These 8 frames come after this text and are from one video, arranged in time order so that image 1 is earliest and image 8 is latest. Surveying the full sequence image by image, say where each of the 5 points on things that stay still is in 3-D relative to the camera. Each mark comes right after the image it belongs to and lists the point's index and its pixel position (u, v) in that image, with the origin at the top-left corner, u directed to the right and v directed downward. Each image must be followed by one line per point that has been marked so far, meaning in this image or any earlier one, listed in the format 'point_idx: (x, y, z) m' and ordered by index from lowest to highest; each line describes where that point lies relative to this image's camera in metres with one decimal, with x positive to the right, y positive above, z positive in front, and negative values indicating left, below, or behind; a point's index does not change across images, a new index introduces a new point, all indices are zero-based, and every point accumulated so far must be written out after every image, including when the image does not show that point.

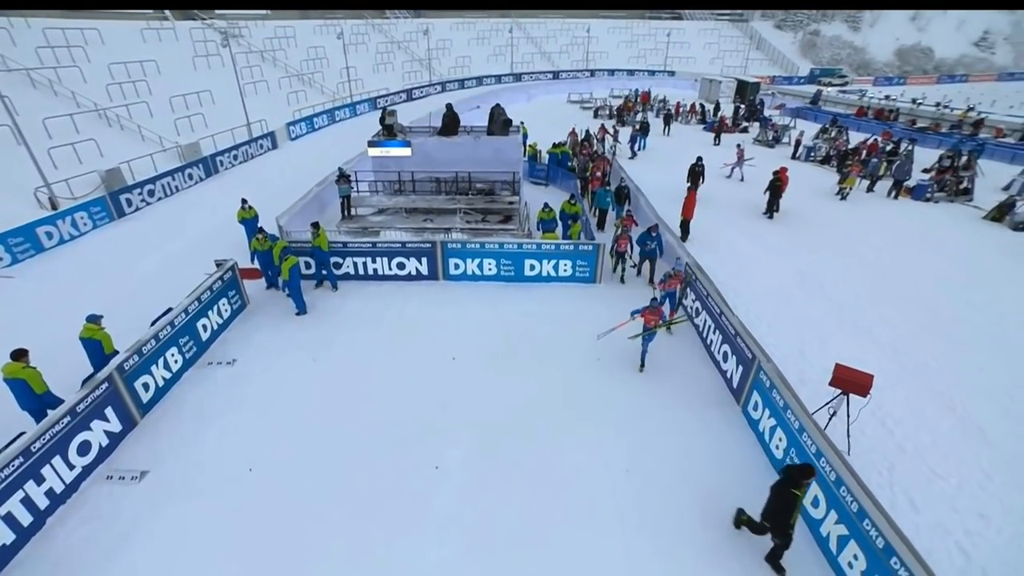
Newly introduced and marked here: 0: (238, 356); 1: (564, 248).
0: (-5.0, -1.2, +9.1) m
1: (+1.3, +1.0, +11.7) m
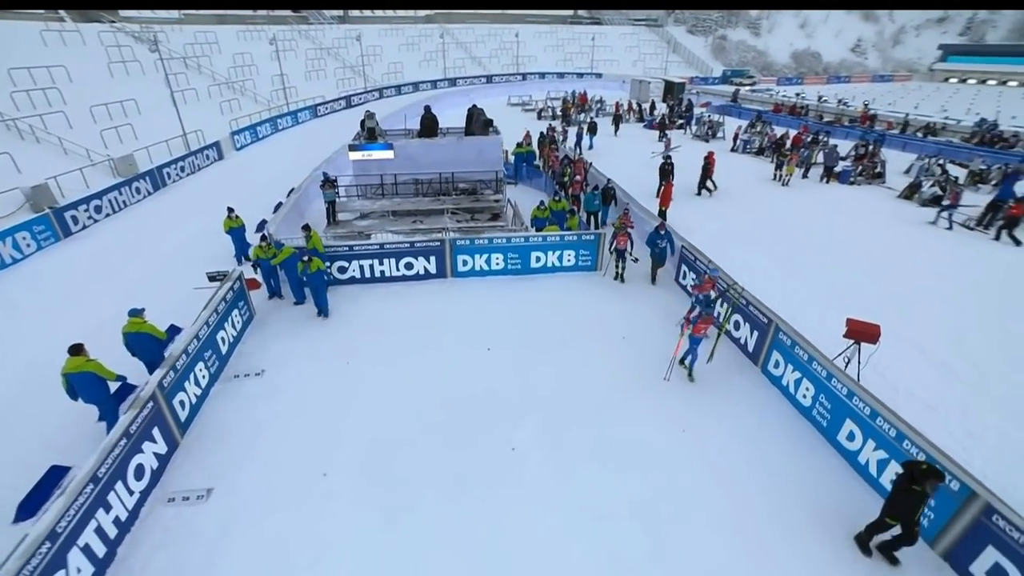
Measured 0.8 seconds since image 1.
0: (-4.3, -1.4, +8.8) m
1: (+1.4, +1.3, +12.2) m
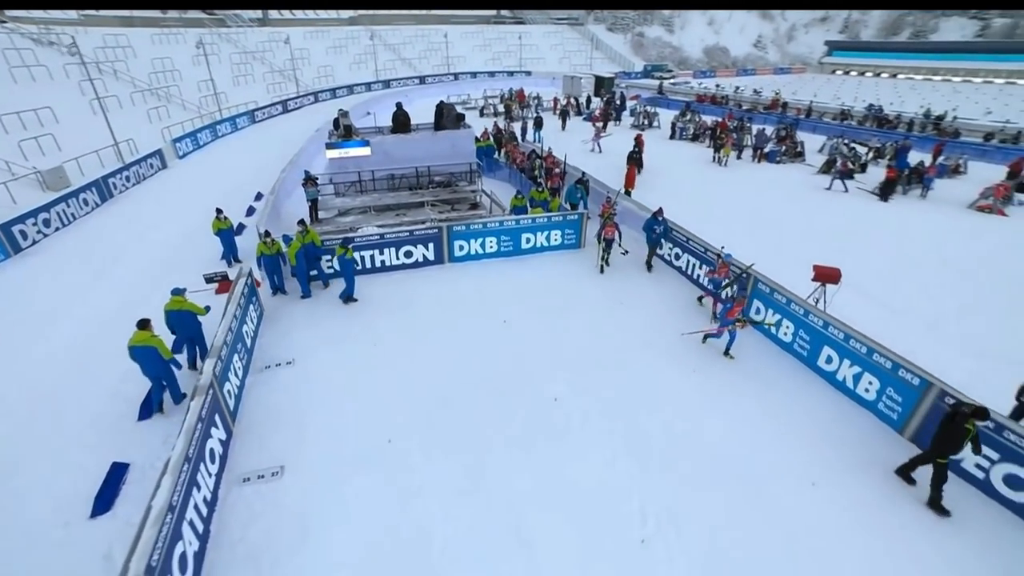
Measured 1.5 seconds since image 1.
0: (-3.9, -1.2, +9.0) m
1: (+1.1, +1.8, +13.1) m
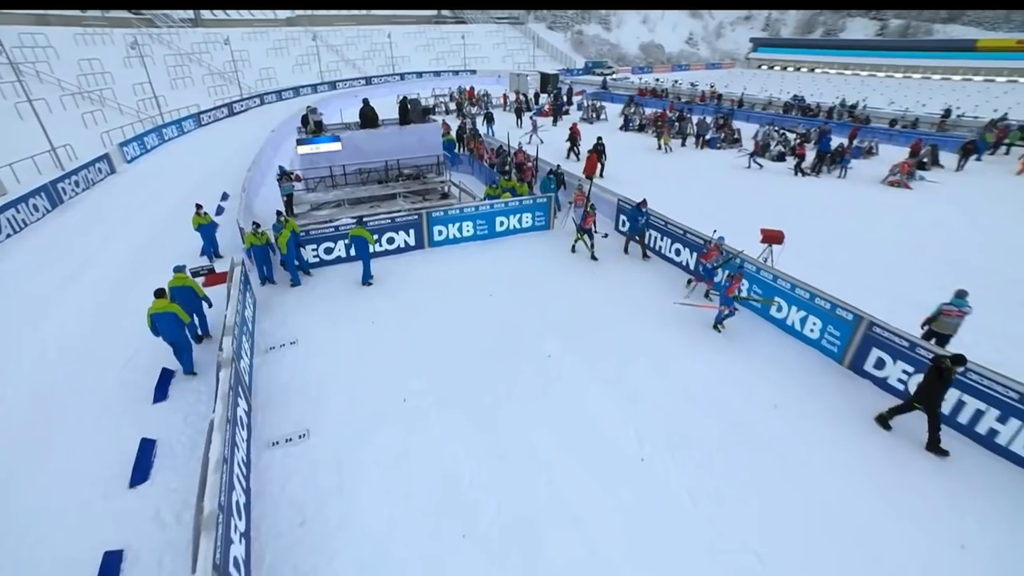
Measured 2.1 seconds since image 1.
0: (-4.1, -0.9, +9.4) m
1: (+0.4, +2.4, +13.9) m
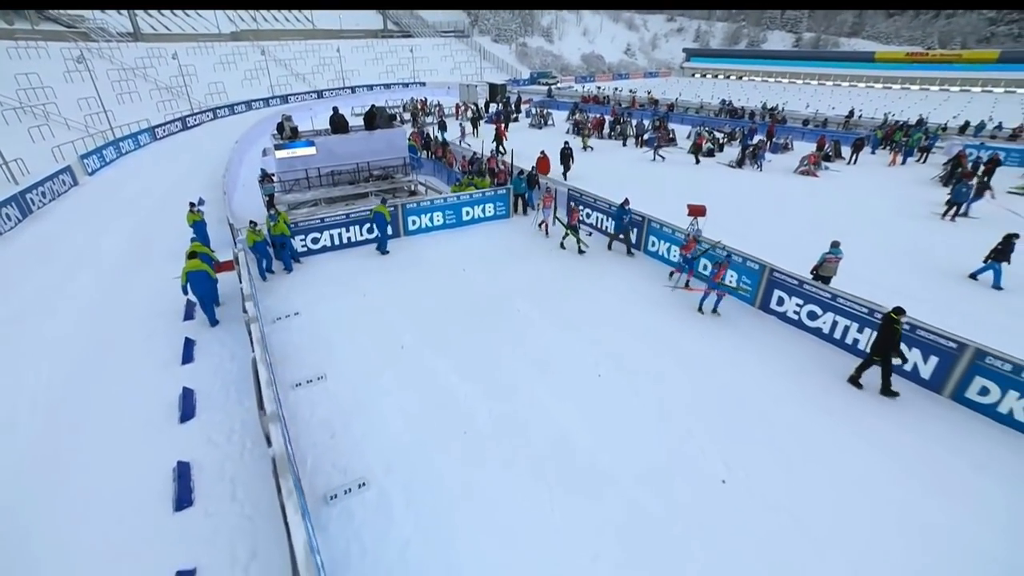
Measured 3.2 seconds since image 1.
0: (-4.6, -0.5, +10.7) m
1: (-0.8, +3.0, +15.7) m
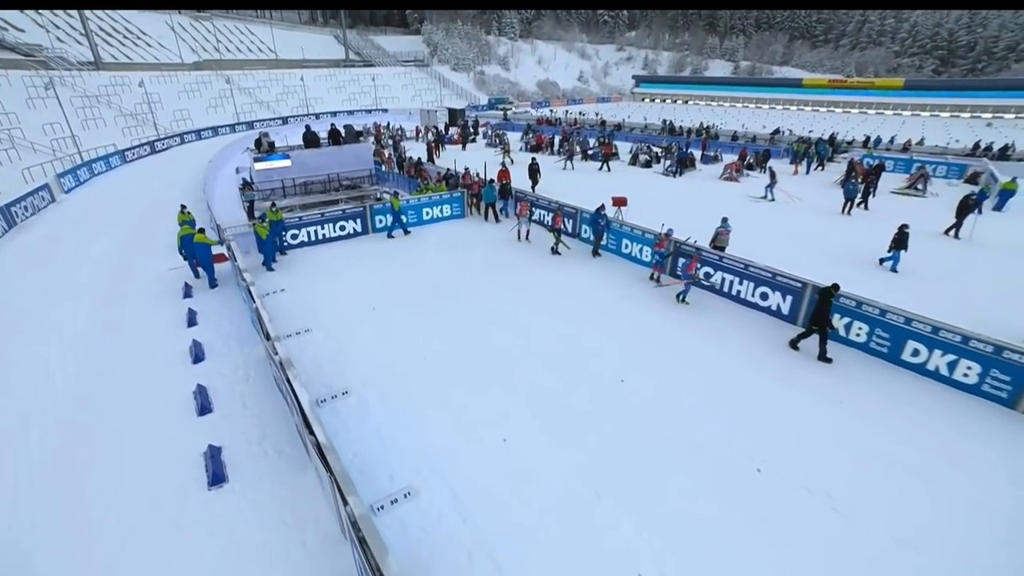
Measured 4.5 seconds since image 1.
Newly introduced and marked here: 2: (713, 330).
0: (-5.8, 0.0, +12.6) m
1: (-2.4, +3.3, +18.0) m
2: (+4.6, -1.0, +11.1) m
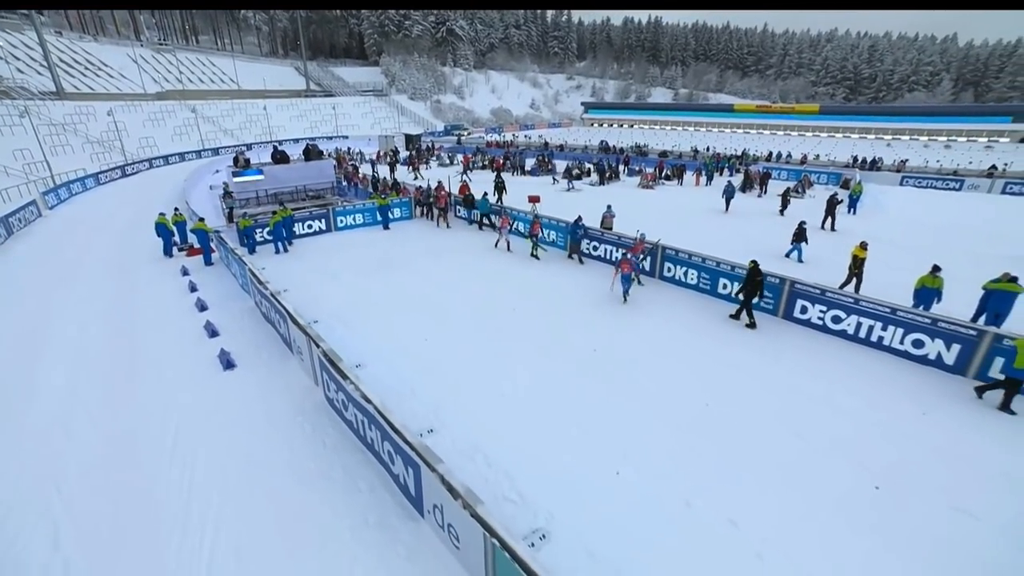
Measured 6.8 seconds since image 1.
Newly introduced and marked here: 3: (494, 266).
0: (-8.0, +0.7, +15.9) m
1: (-5.1, +3.8, +21.6) m
2: (+2.5, +0.1, +15.1) m
3: (-0.6, +0.9, +16.8) m
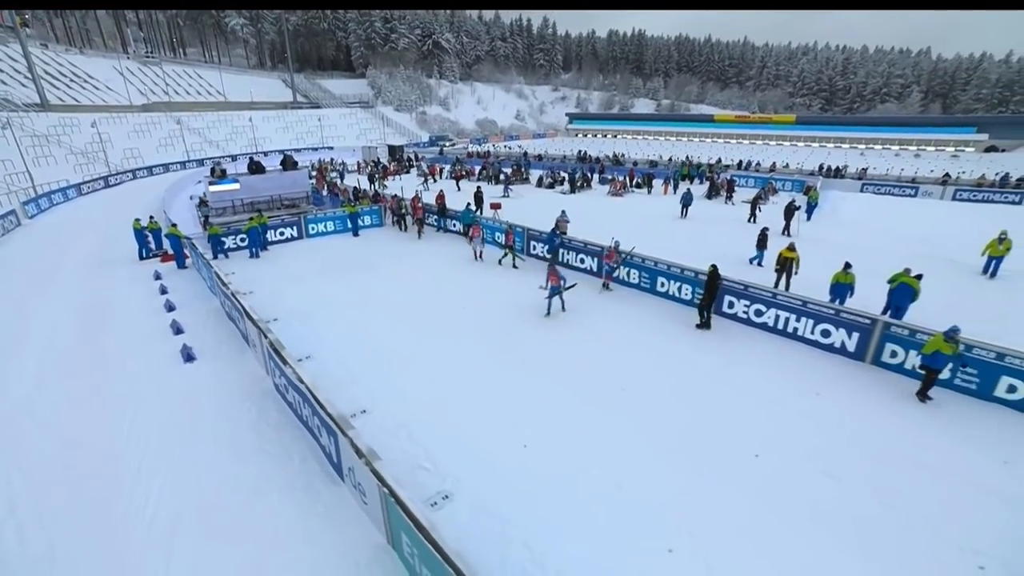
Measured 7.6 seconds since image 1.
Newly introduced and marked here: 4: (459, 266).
0: (-9.4, +0.6, +16.6) m
1: (-6.6, +3.6, +22.5) m
2: (+1.1, +0.1, +16.0) m
3: (-2.1, +0.8, +17.7) m
4: (-1.9, +1.0, +18.2) m
